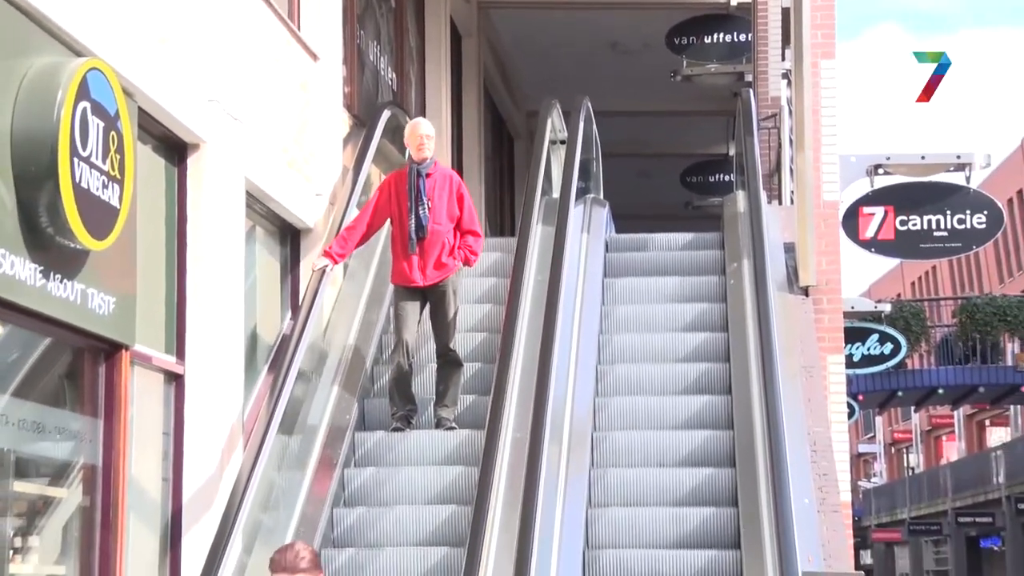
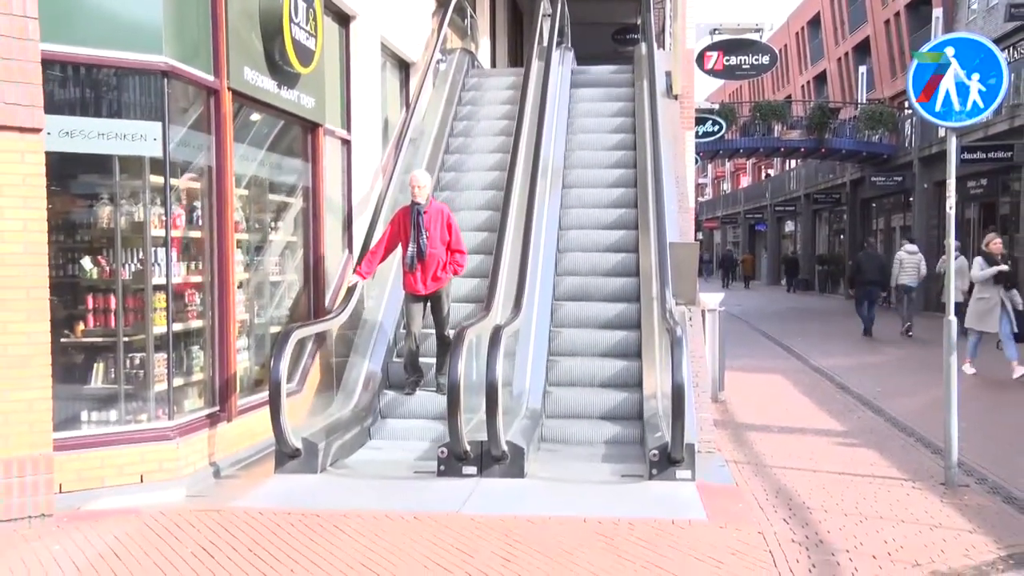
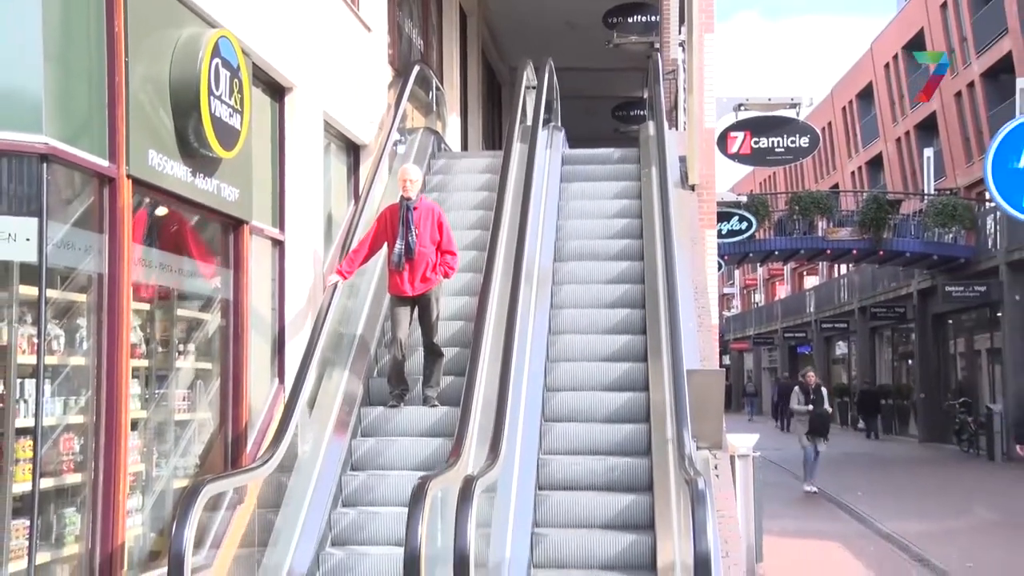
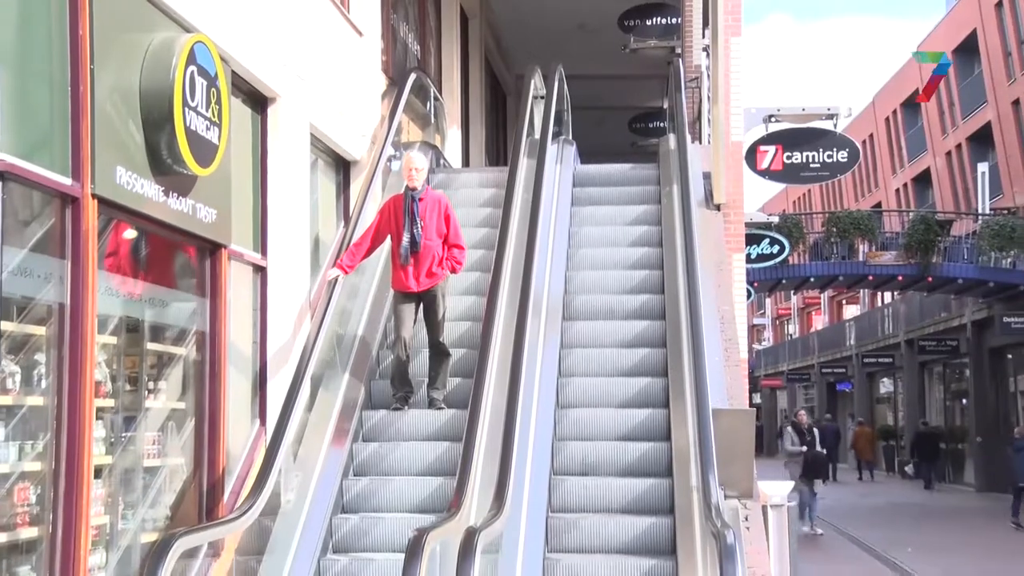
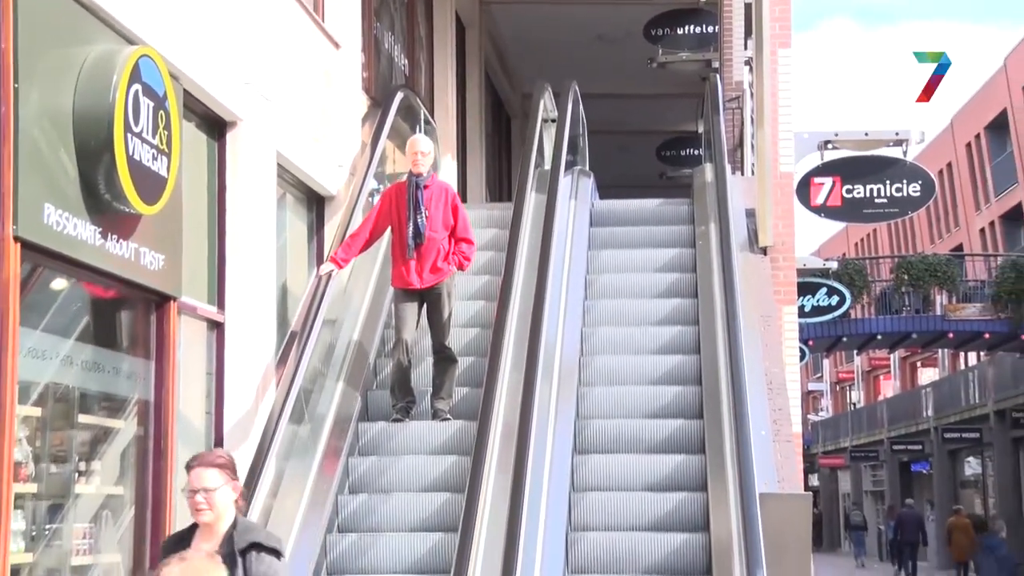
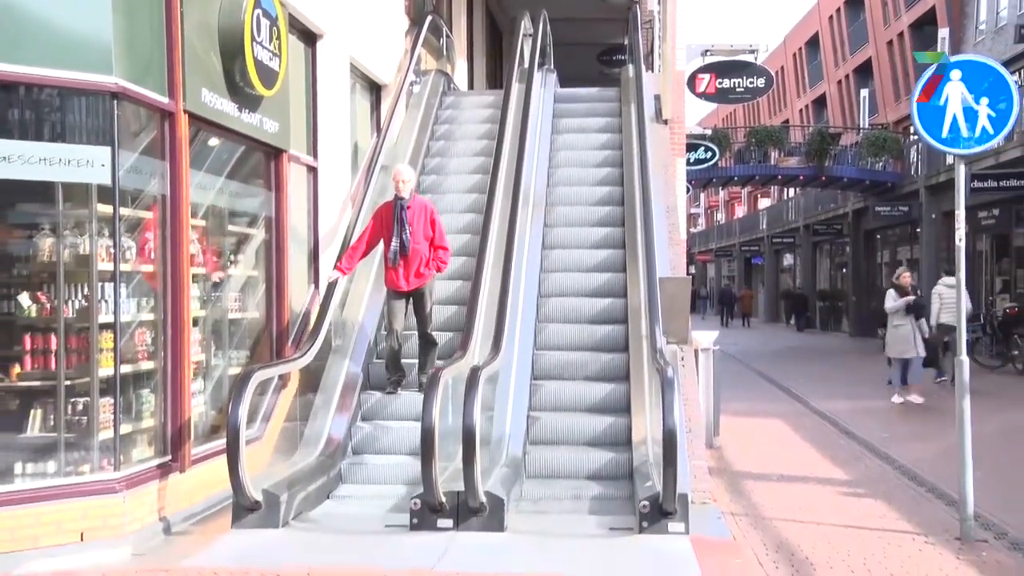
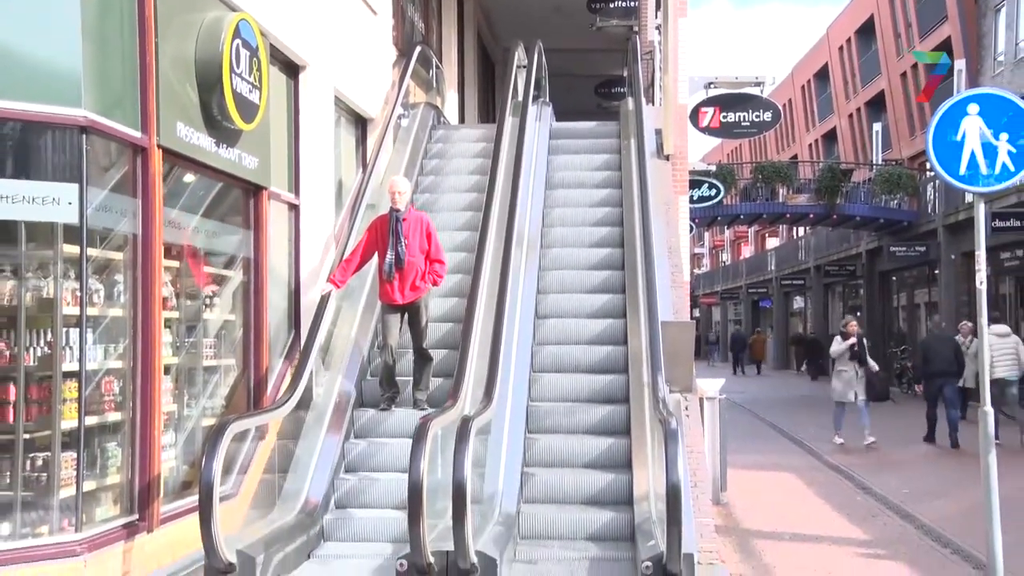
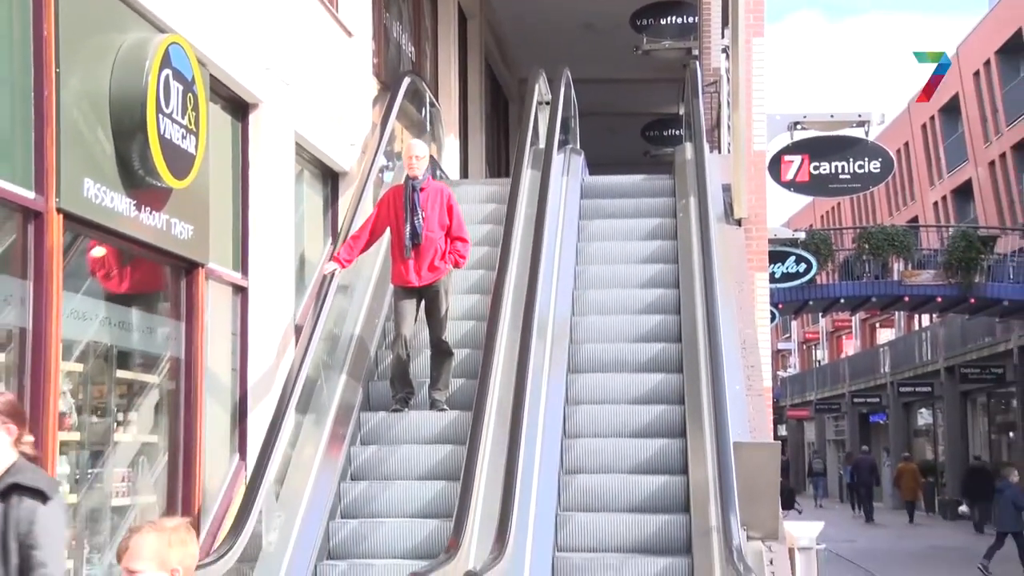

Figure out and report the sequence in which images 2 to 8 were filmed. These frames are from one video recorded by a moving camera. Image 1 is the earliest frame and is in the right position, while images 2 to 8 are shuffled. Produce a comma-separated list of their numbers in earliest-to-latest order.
5, 8, 4, 3, 7, 6, 2
